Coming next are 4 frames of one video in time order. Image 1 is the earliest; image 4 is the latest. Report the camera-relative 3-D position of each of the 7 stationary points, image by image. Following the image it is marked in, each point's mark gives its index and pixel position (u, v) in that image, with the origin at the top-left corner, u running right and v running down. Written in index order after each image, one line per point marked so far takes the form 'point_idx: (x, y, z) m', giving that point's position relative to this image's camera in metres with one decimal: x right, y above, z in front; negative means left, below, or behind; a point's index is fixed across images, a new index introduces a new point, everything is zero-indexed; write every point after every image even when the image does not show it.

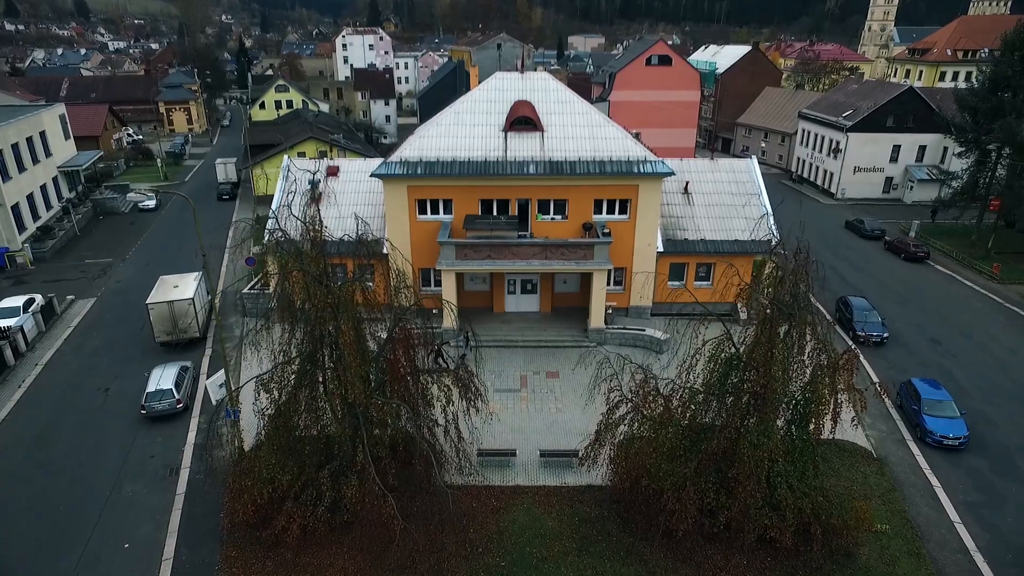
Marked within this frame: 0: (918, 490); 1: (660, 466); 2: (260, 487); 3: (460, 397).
0: (+12.4, -6.2, +19.2) m
1: (+3.8, -4.6, +16.2) m
2: (-6.4, -5.1, +16.2) m
3: (-1.5, -3.2, +18.6) m
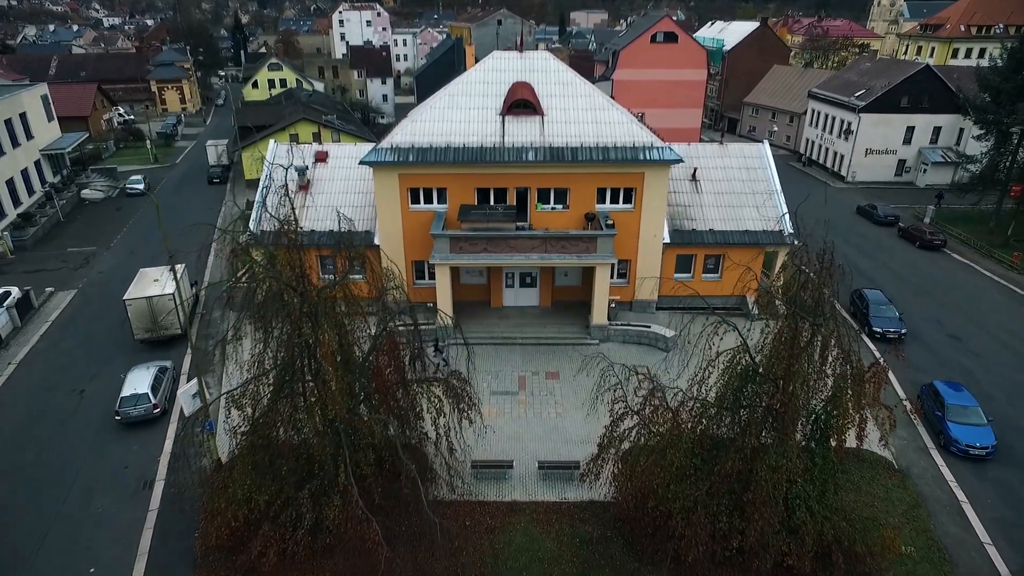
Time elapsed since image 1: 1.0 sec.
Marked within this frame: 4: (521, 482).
0: (+12.3, -6.2, +17.9) m
1: (+3.7, -4.7, +14.9) m
2: (-6.6, -5.2, +14.9) m
3: (-1.6, -3.3, +17.3) m
4: (+0.3, -5.8, +18.8) m
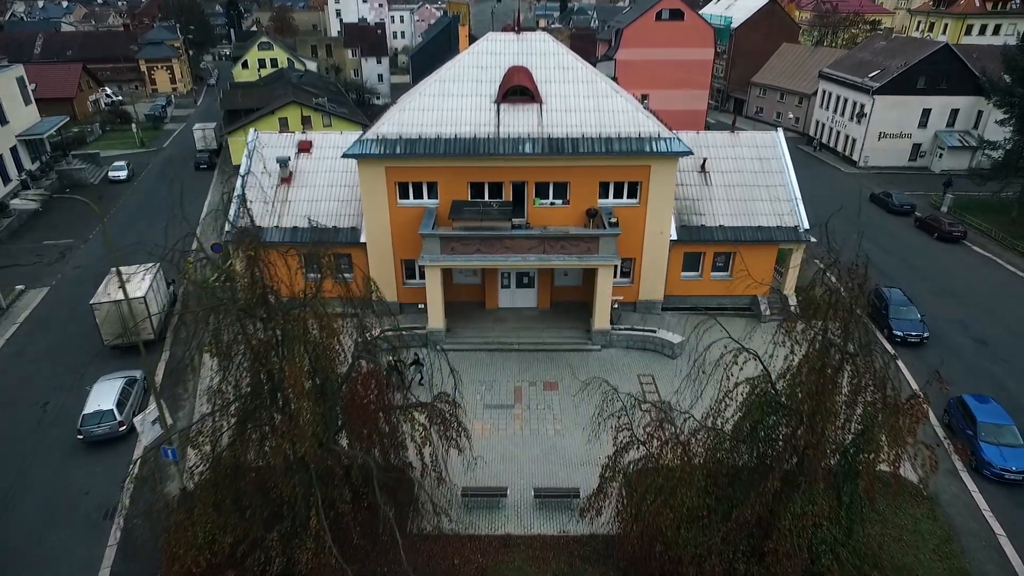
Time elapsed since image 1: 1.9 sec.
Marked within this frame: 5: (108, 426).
0: (+12.1, -6.5, +16.3) m
1: (+3.5, -5.1, +13.3) m
2: (-6.7, -5.7, +13.4) m
3: (-1.8, -3.7, +15.6) m
4: (+0.1, -6.1, +17.2) m
5: (-12.5, -4.3, +19.5) m
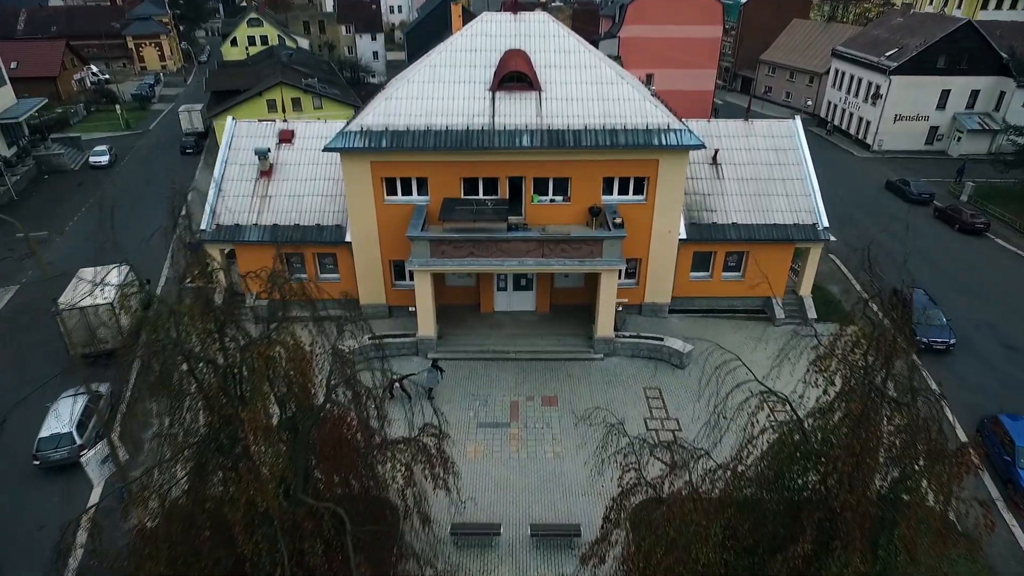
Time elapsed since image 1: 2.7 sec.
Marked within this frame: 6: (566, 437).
0: (+12.0, -7.0, +14.8) m
1: (+3.4, -5.7, +11.8) m
2: (-6.9, -6.2, +11.8) m
3: (-2.0, -4.1, +14.0) m
4: (-0.1, -6.5, +15.7) m
5: (-12.6, -4.6, +17.9) m
6: (+1.6, -4.5, +19.1) m
